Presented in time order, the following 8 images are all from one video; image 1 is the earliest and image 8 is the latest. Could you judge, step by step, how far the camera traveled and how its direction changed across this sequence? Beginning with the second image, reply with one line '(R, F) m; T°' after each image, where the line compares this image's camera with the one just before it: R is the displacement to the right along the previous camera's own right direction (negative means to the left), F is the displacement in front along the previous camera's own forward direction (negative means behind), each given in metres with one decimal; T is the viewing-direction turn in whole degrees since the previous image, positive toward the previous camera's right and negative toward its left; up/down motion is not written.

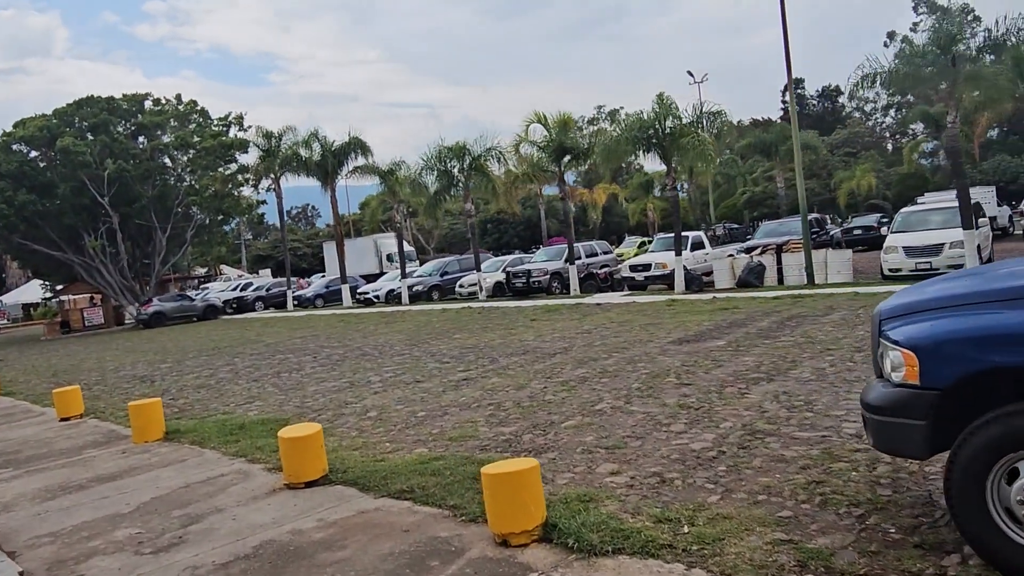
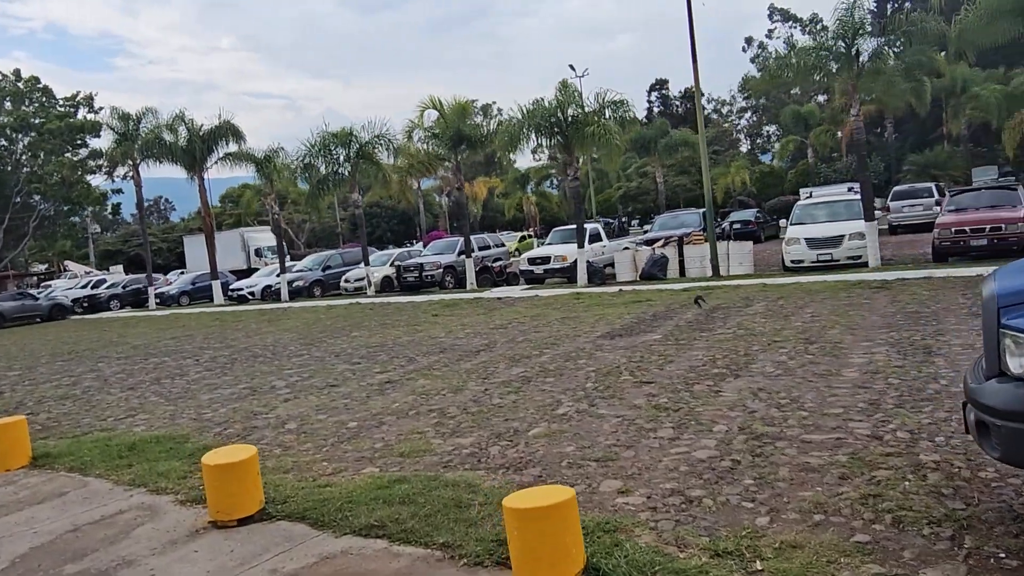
(-0.7, +1.0) m; +9°
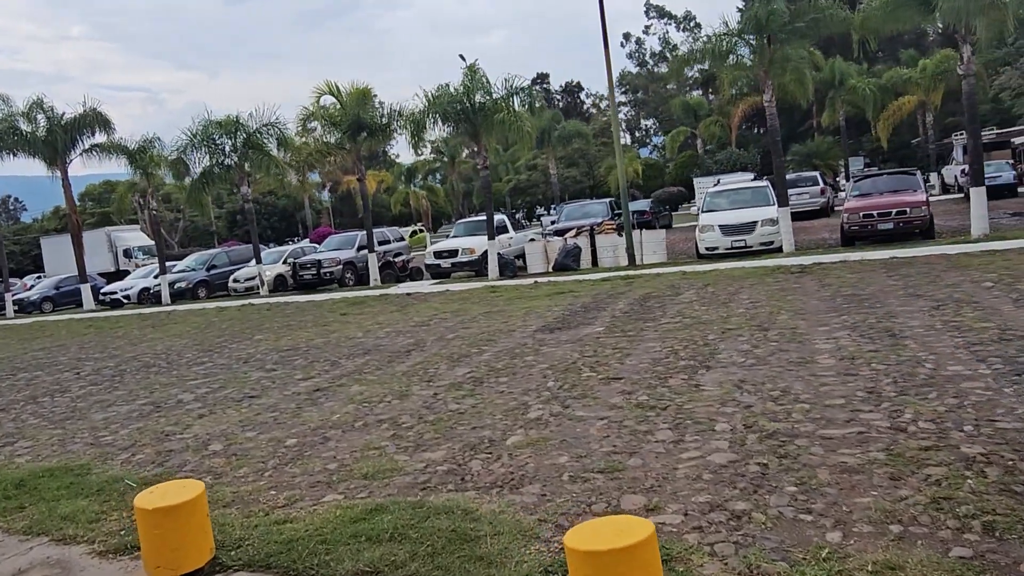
(-0.6, +0.8) m; +8°
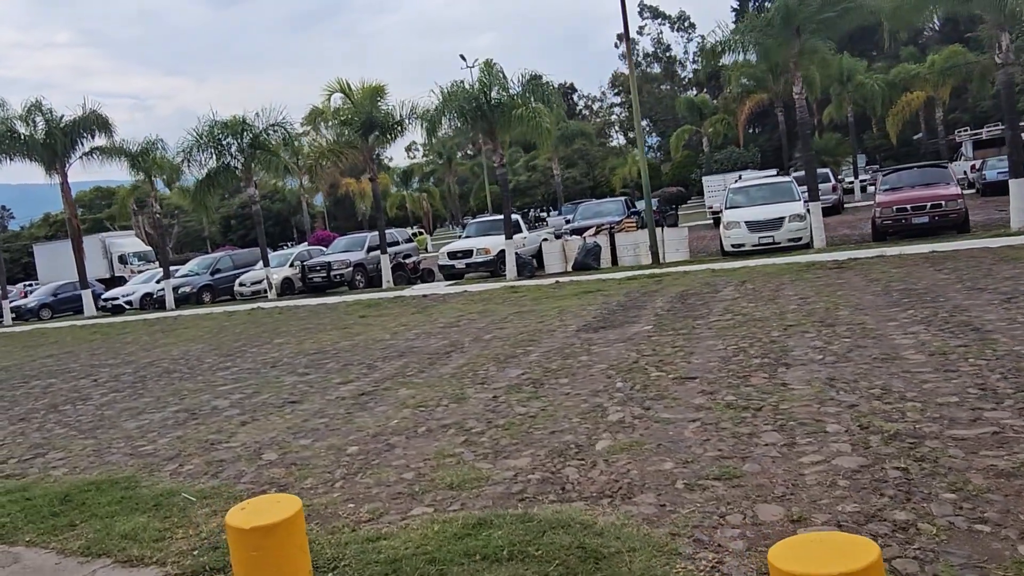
(-0.6, +0.4) m; +1°
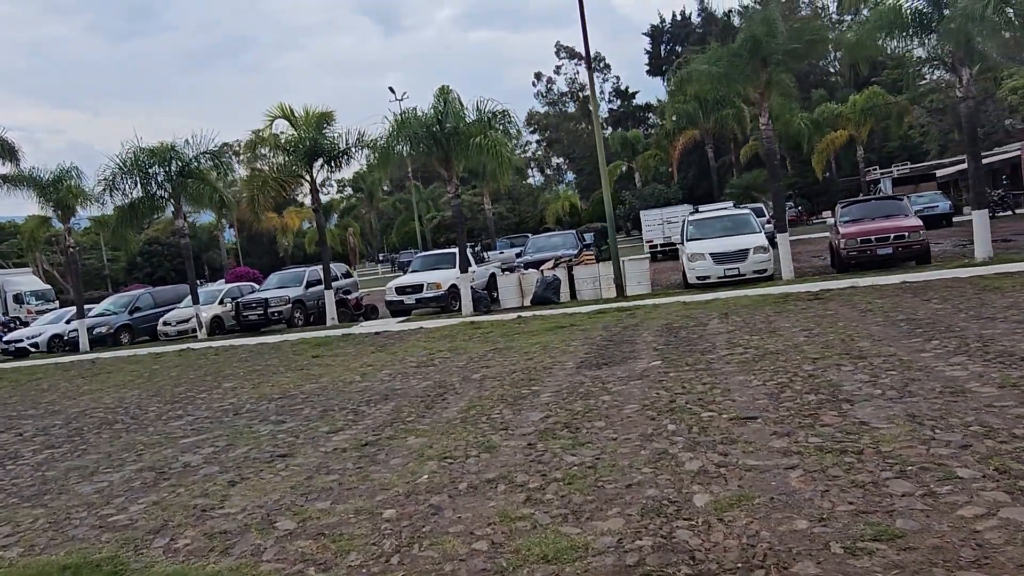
(-0.9, +0.8) m; +6°
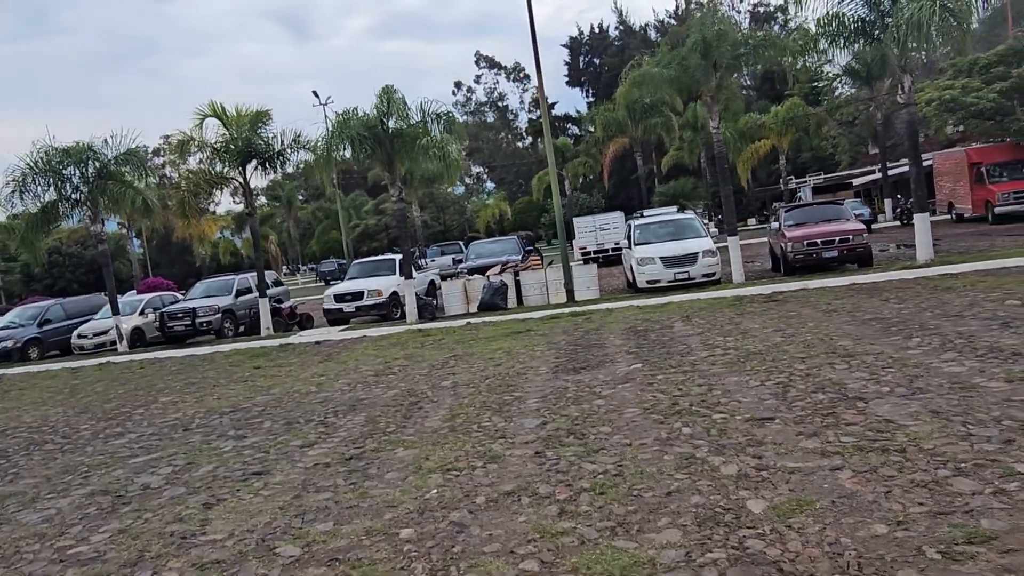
(-0.6, +0.4) m; +6°
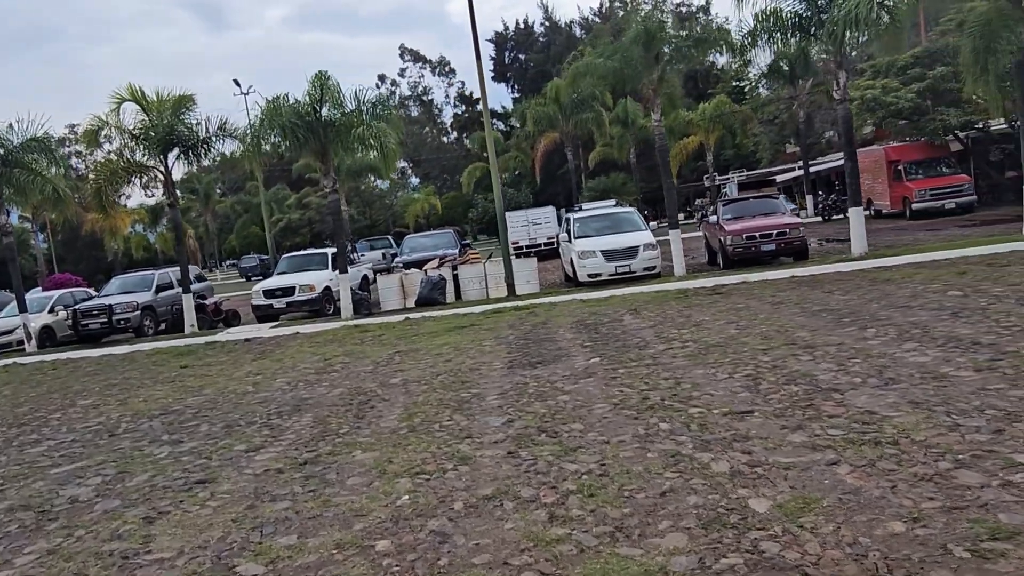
(-0.3, +0.4) m; +5°
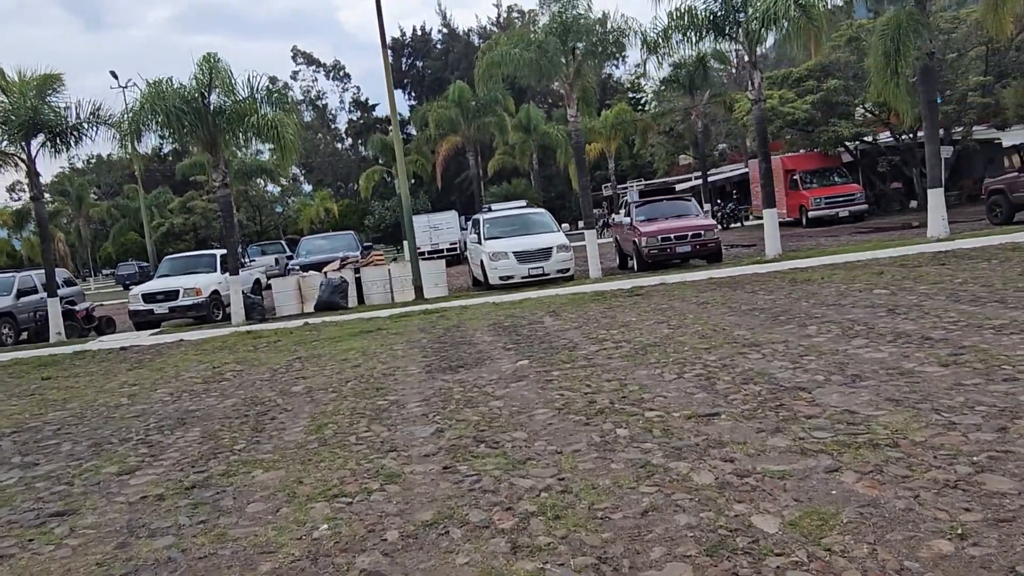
(-0.2, +0.8) m; +7°
